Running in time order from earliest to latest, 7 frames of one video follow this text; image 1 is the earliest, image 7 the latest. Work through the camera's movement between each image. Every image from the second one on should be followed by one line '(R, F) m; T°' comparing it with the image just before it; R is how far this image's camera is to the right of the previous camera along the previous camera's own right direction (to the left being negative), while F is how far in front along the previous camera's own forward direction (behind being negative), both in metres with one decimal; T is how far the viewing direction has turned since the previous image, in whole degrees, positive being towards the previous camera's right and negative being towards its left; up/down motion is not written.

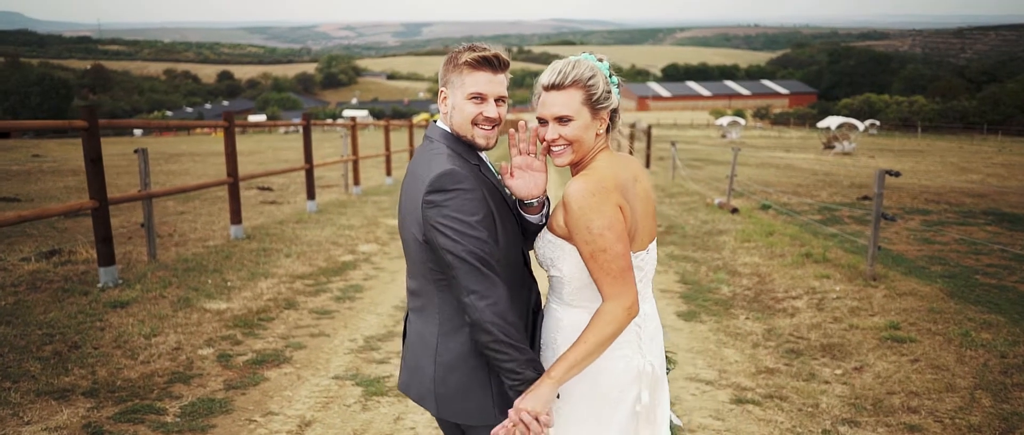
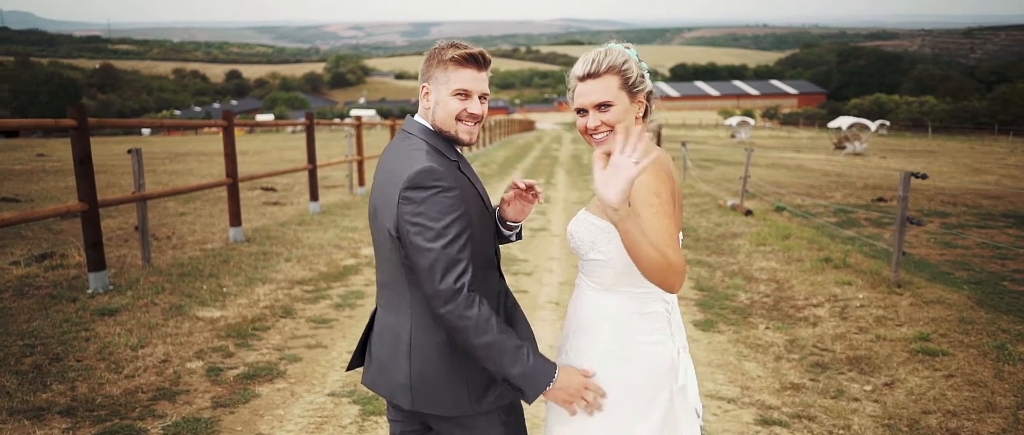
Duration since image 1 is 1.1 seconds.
(0.0, +0.3) m; -1°
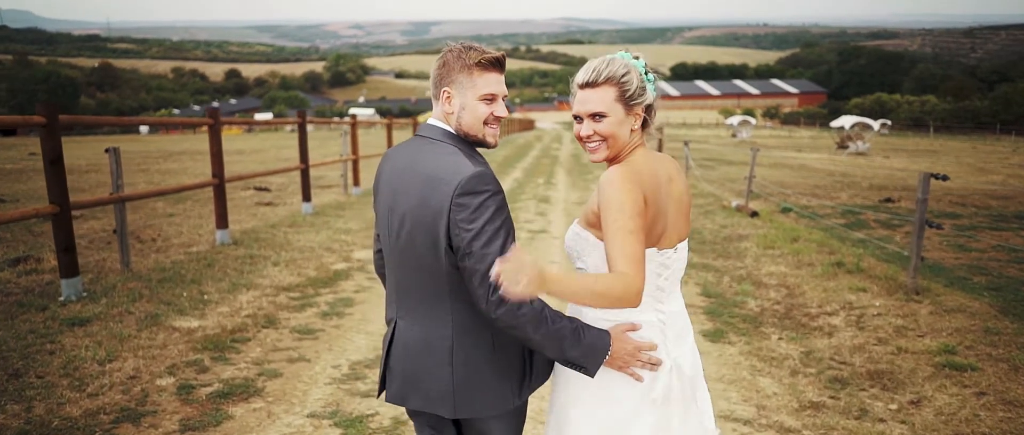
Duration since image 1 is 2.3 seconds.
(0.0, +0.3) m; 0°
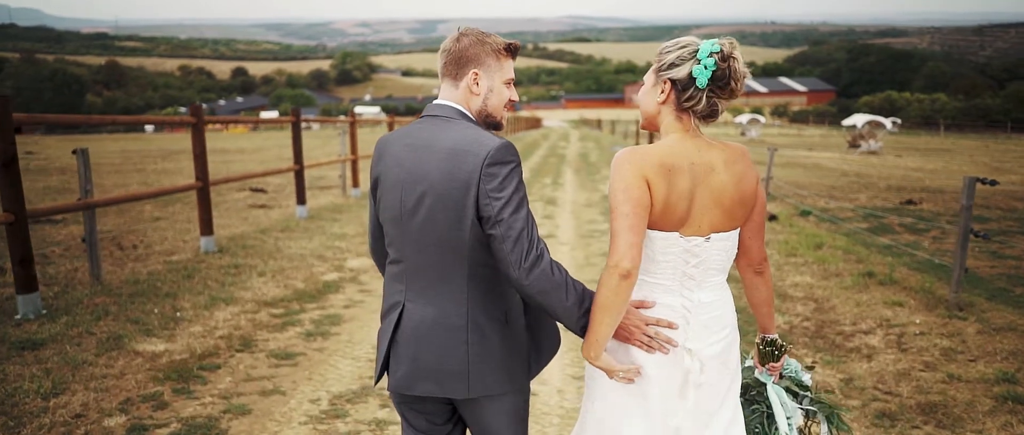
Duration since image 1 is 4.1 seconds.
(0.0, +0.5) m; -1°
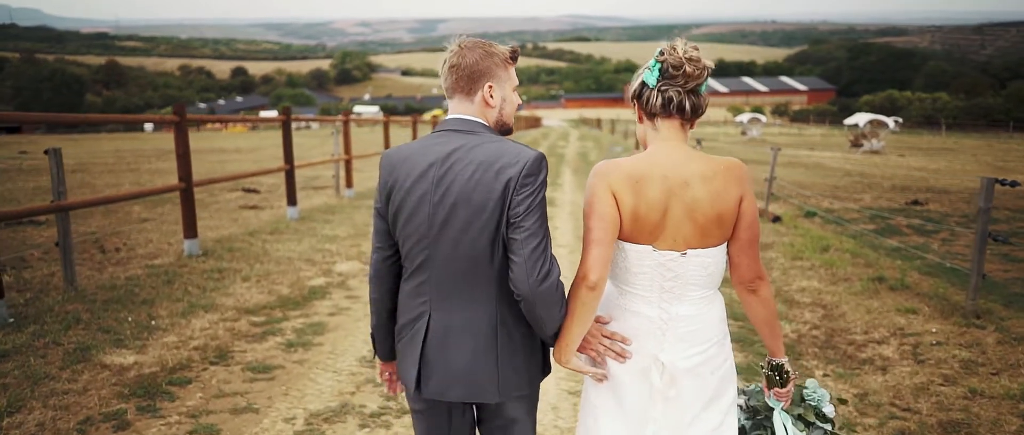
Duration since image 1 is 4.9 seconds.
(0.0, +0.3) m; 0°
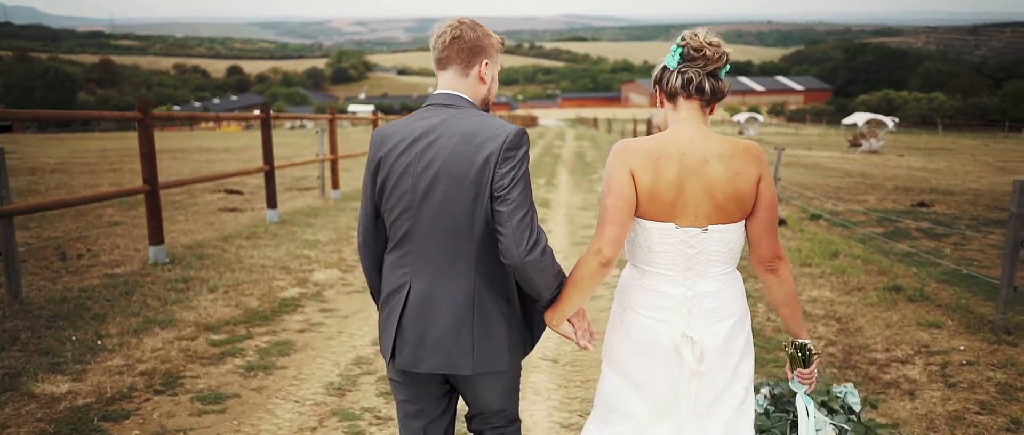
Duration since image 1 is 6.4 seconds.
(+0.1, +0.5) m; 0°
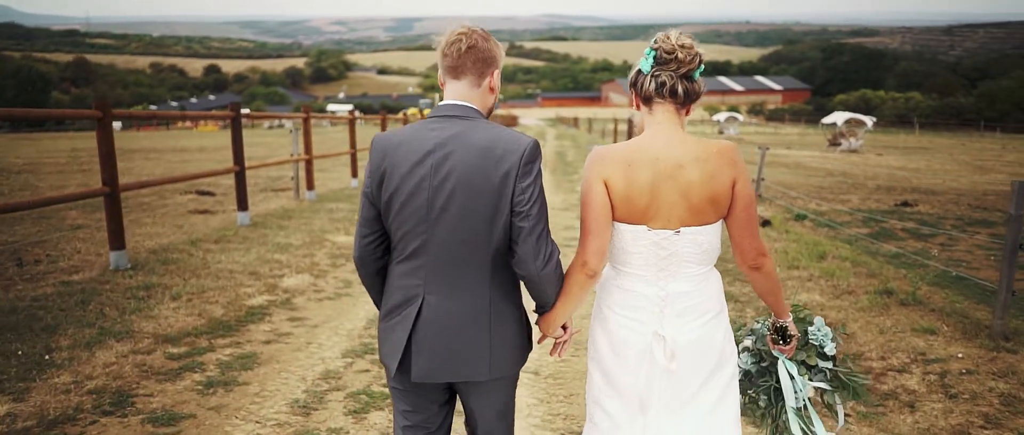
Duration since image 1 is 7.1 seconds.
(0.0, +0.2) m; +1°
